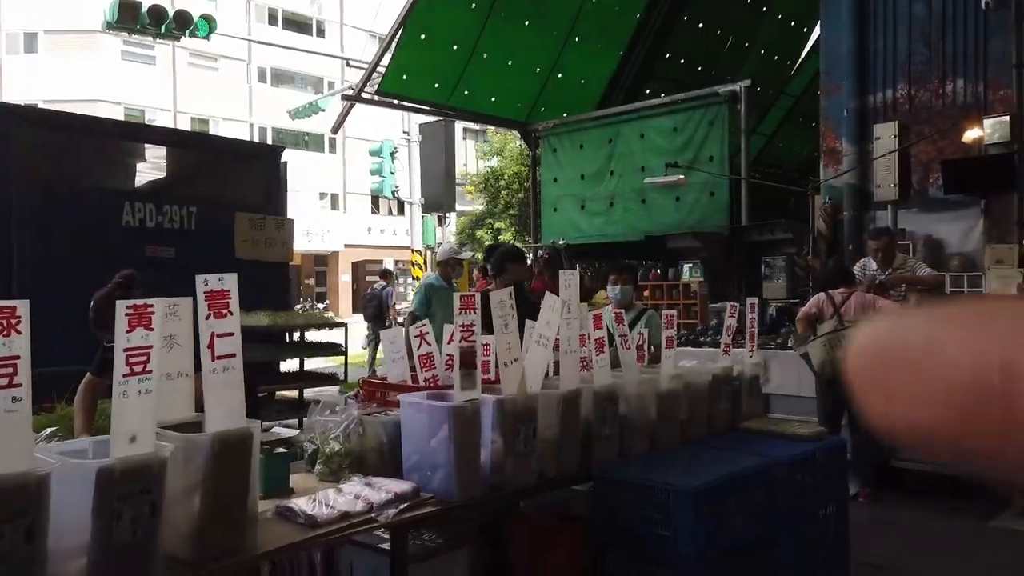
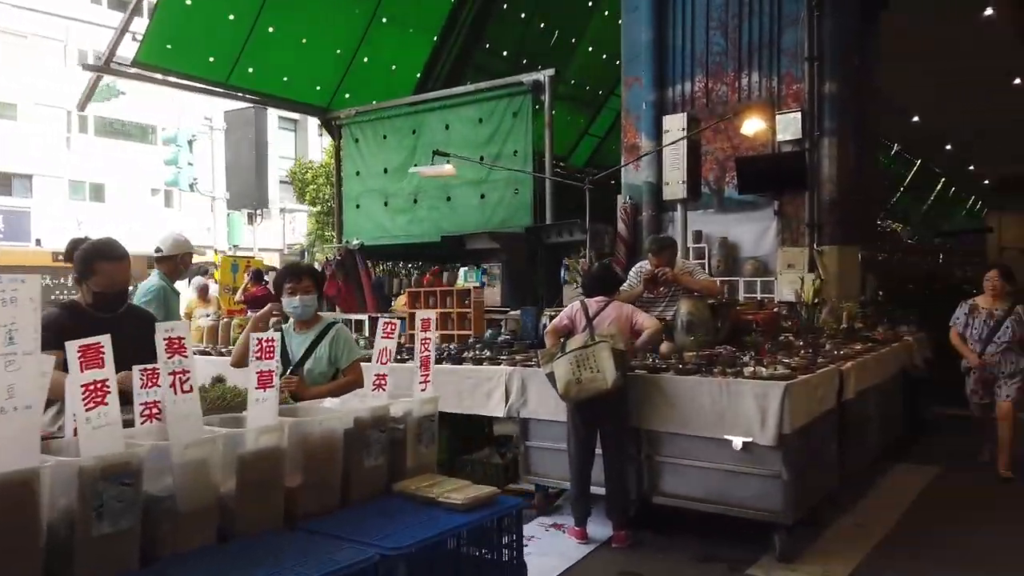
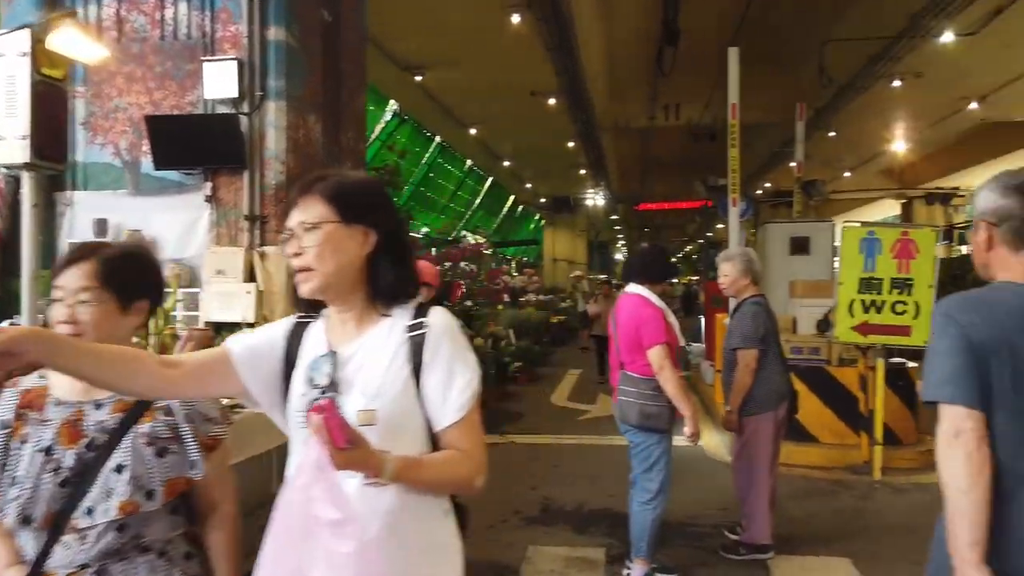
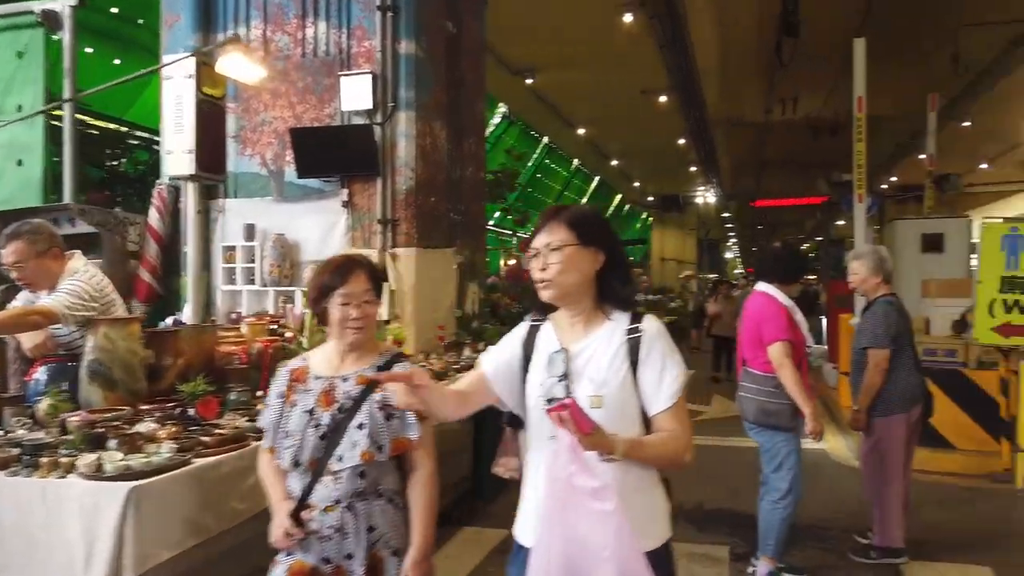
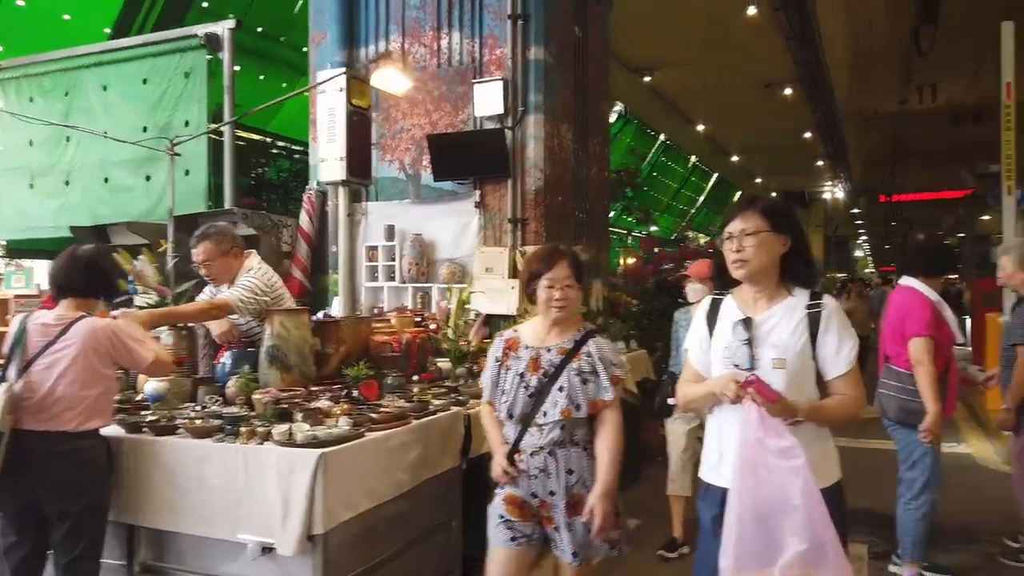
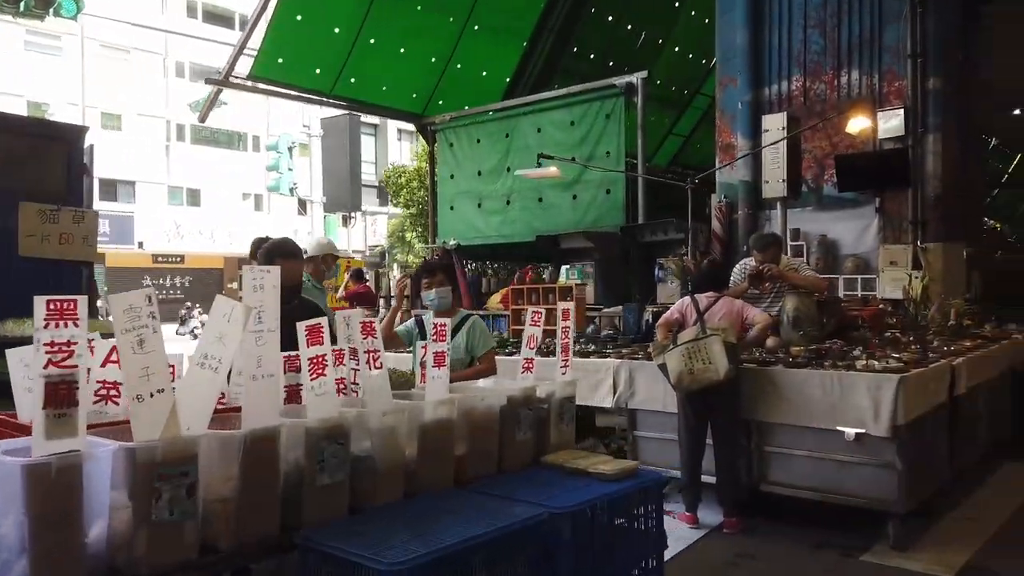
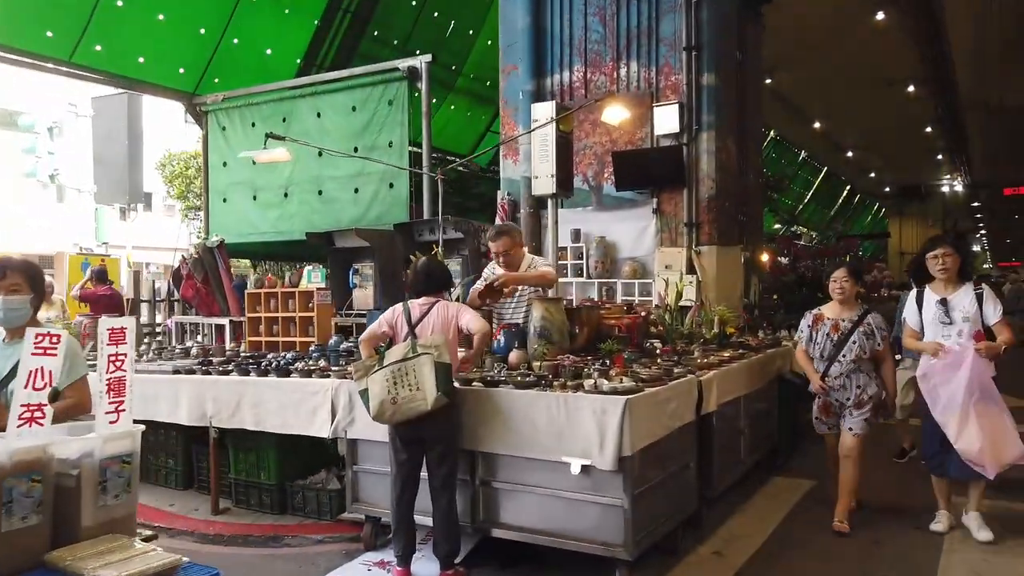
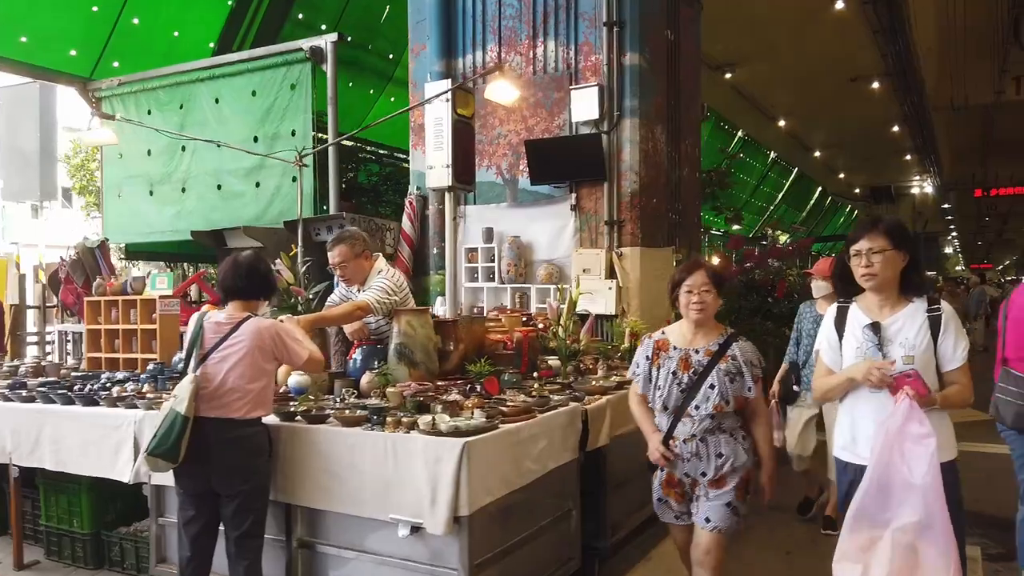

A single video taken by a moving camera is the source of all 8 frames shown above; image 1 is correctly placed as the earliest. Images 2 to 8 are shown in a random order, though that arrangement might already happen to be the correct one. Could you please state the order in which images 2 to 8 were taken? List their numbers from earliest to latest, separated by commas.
6, 2, 7, 8, 5, 4, 3
